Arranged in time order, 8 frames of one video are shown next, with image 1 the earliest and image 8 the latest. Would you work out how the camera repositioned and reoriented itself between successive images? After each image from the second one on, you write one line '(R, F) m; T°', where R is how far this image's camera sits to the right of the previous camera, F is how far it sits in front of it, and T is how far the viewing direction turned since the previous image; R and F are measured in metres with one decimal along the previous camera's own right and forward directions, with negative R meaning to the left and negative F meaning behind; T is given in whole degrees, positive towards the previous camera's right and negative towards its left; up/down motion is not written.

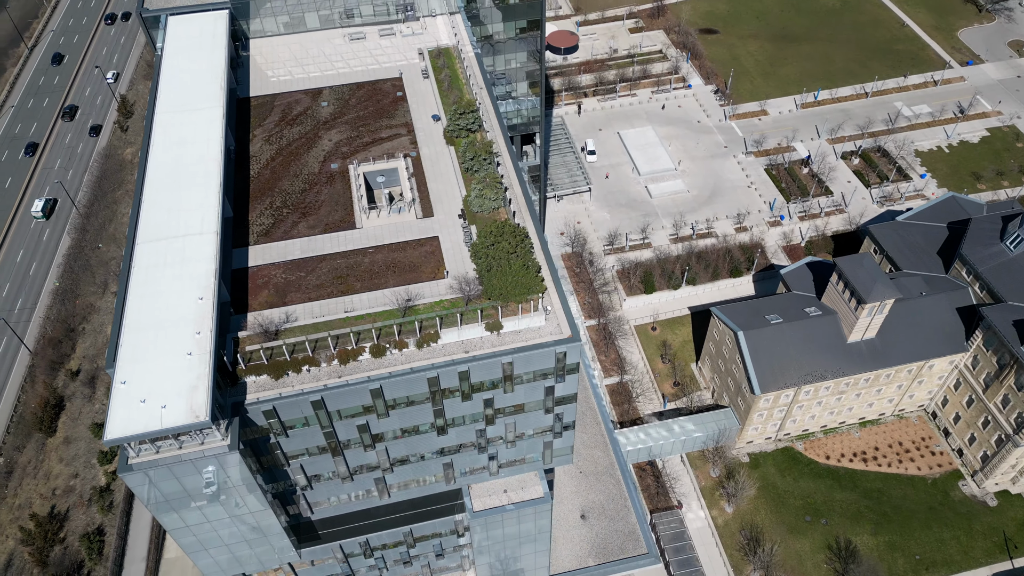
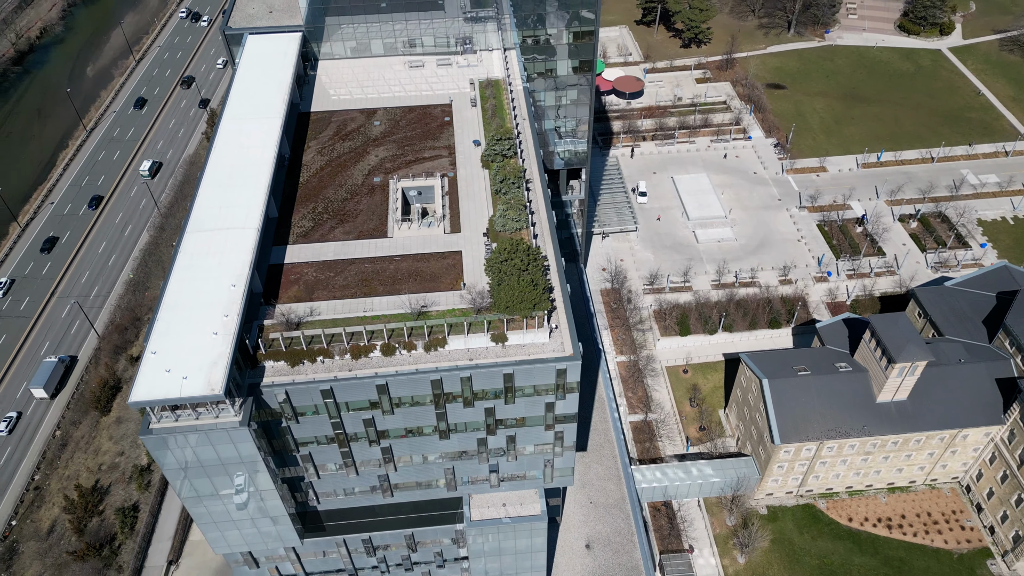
(+2.7, -1.4) m; -5°
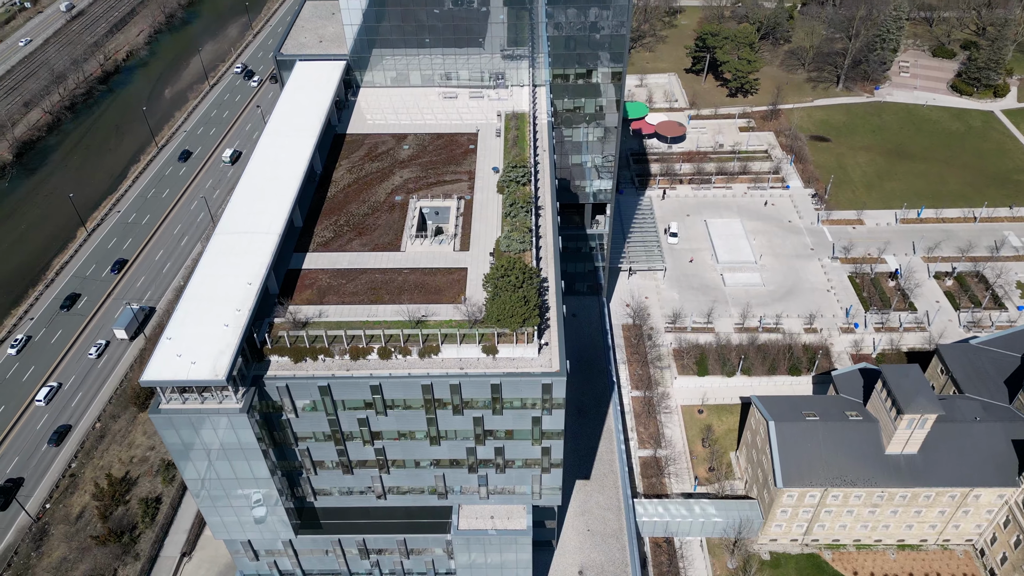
(+2.9, -1.6) m; -4°
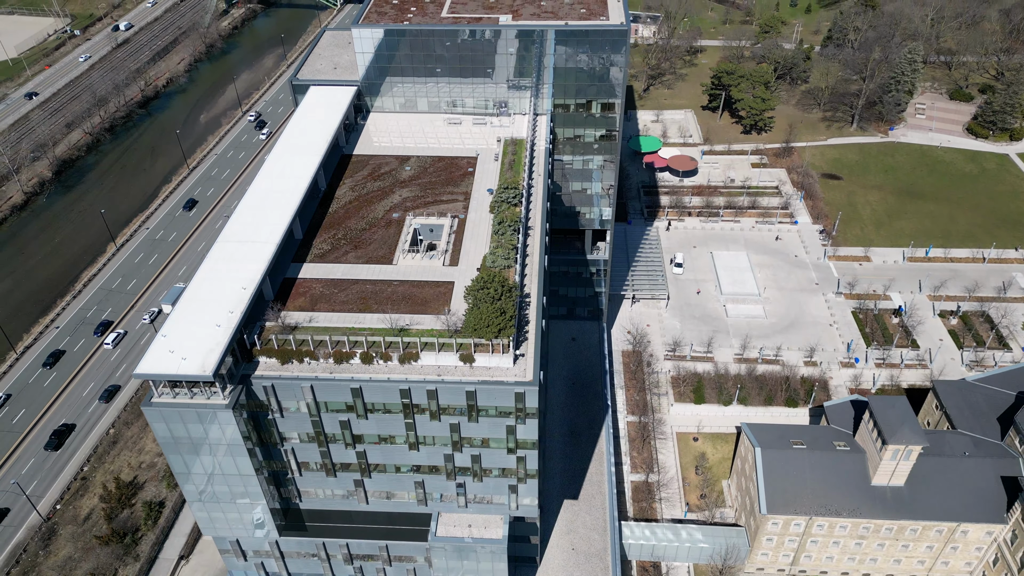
(+2.5, -1.5) m; -2°
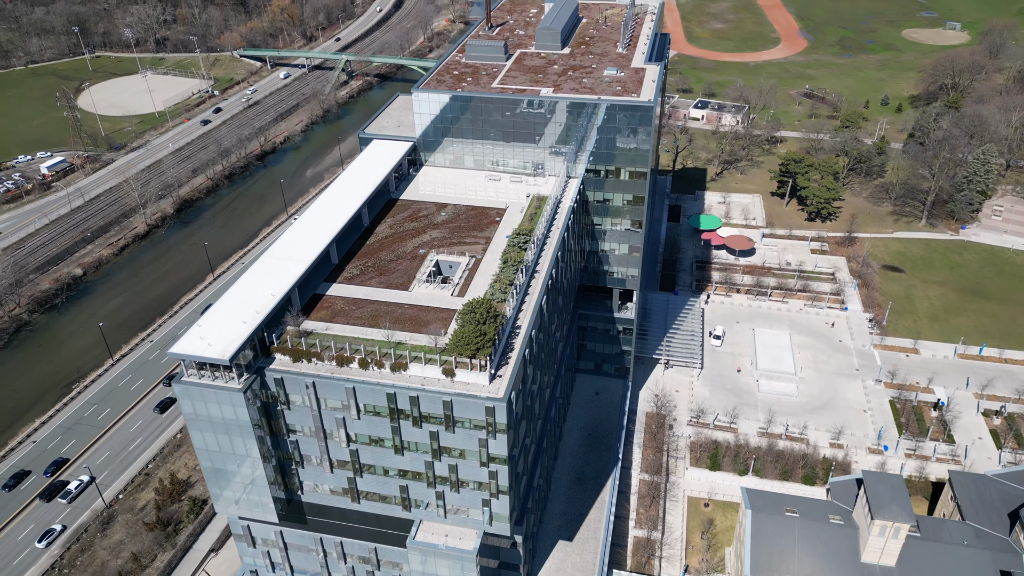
(+6.5, -4.1) m; -8°
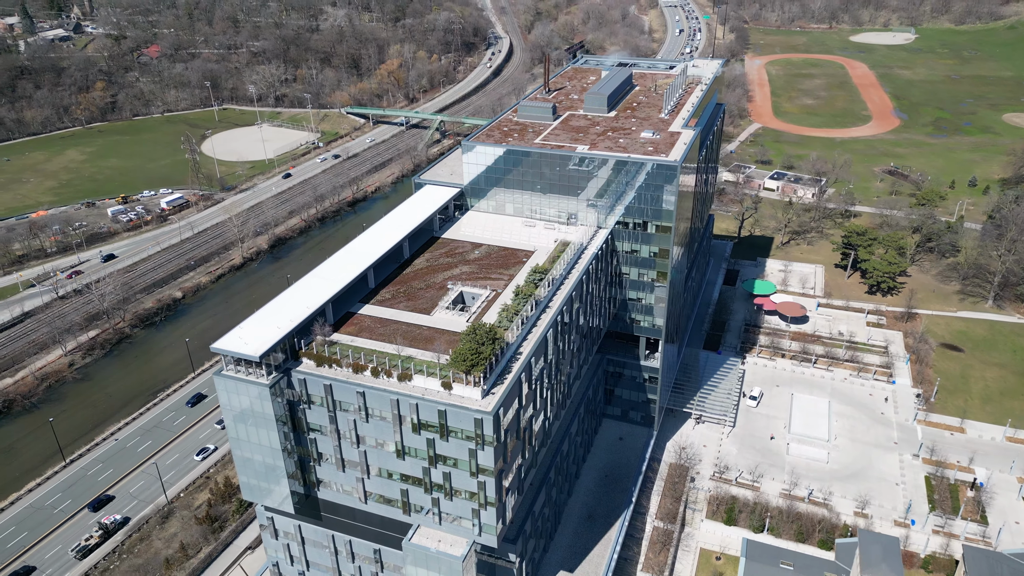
(+6.0, -4.2) m; -7°
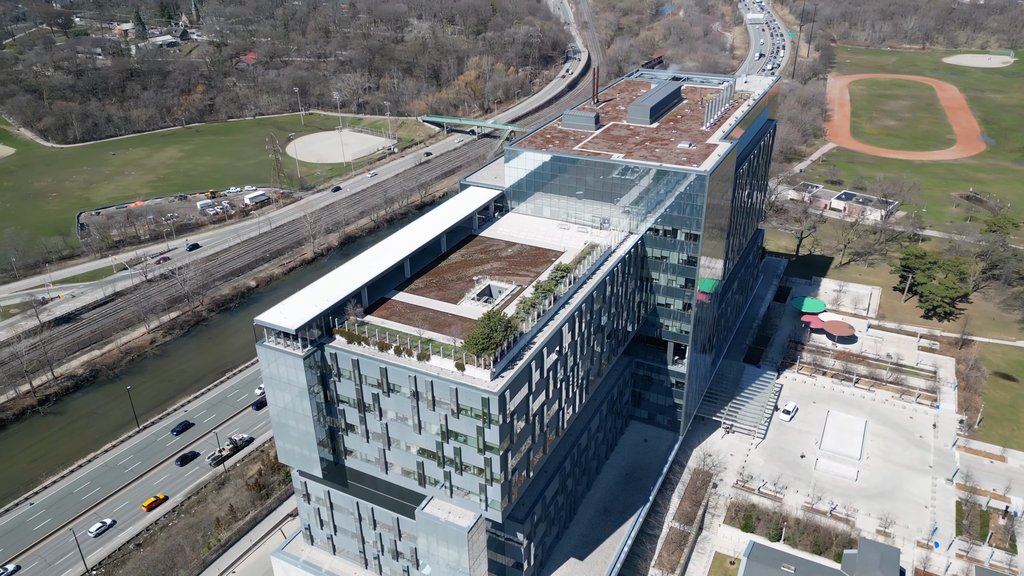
(+4.3, -3.3) m; -6°
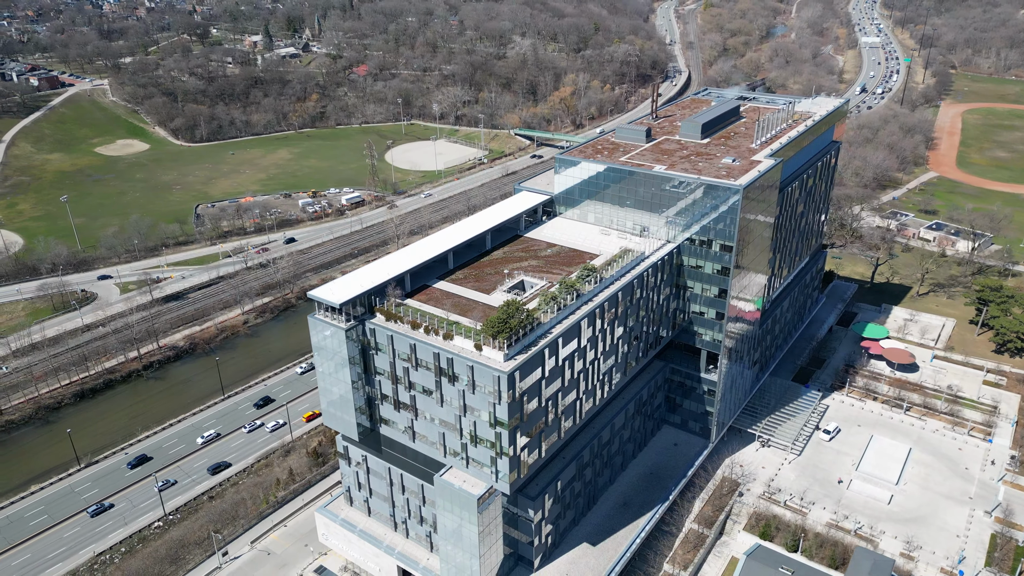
(+6.1, -4.5) m; -8°
